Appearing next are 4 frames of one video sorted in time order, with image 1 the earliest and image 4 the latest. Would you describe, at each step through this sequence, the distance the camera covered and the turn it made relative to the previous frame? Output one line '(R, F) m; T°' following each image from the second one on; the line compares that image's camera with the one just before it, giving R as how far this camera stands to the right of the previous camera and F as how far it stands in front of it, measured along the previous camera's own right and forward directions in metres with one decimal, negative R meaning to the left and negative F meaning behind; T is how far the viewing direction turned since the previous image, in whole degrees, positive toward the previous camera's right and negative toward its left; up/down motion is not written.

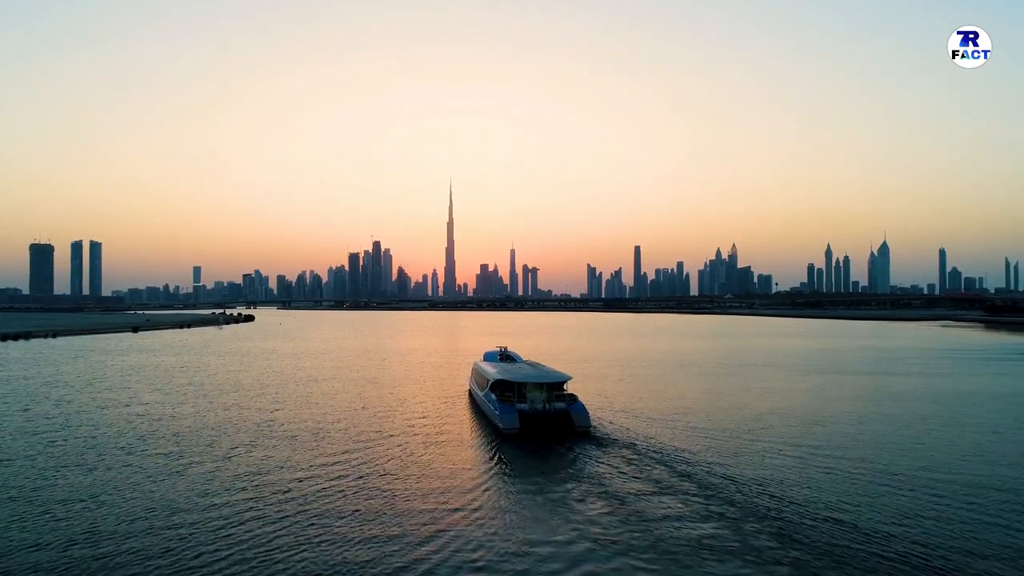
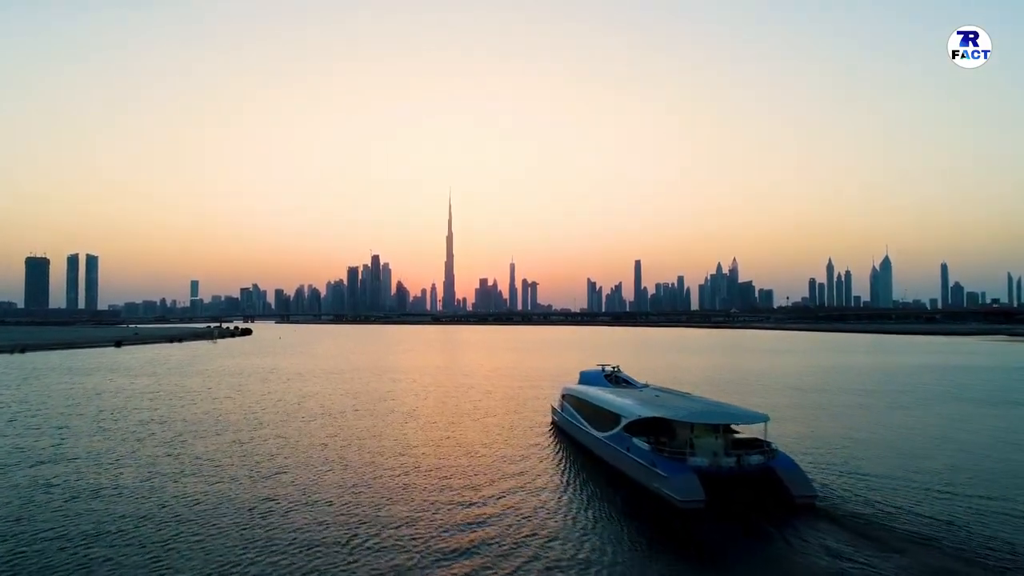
(-5.0, +13.6) m; 0°
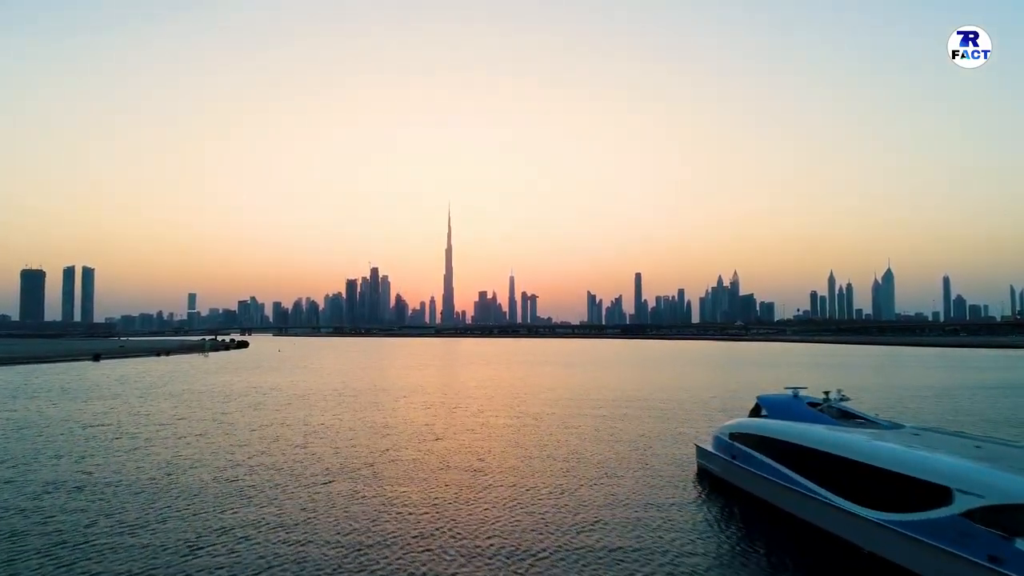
(-4.3, +12.4) m; 0°
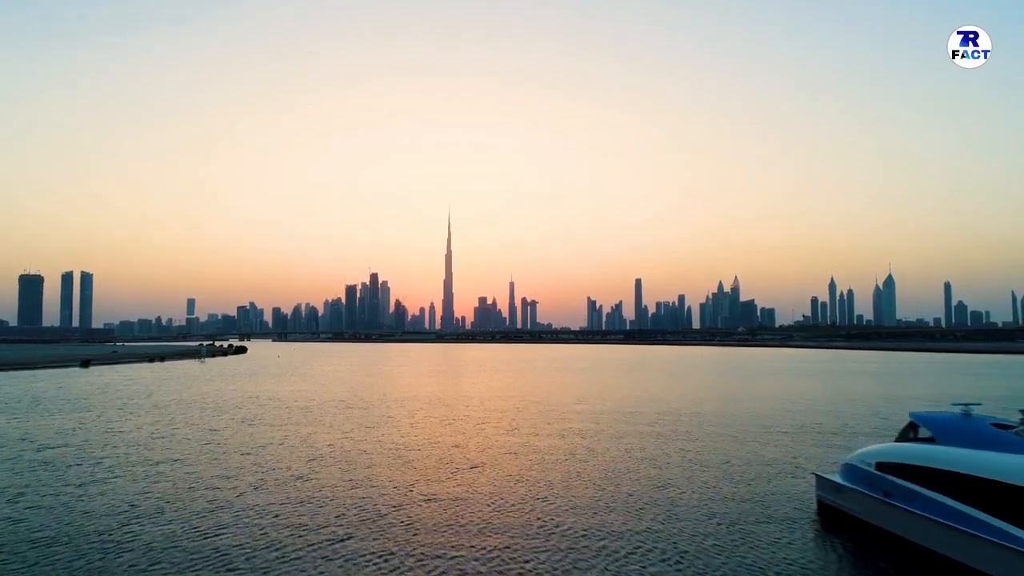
(-1.8, +5.4) m; 0°
